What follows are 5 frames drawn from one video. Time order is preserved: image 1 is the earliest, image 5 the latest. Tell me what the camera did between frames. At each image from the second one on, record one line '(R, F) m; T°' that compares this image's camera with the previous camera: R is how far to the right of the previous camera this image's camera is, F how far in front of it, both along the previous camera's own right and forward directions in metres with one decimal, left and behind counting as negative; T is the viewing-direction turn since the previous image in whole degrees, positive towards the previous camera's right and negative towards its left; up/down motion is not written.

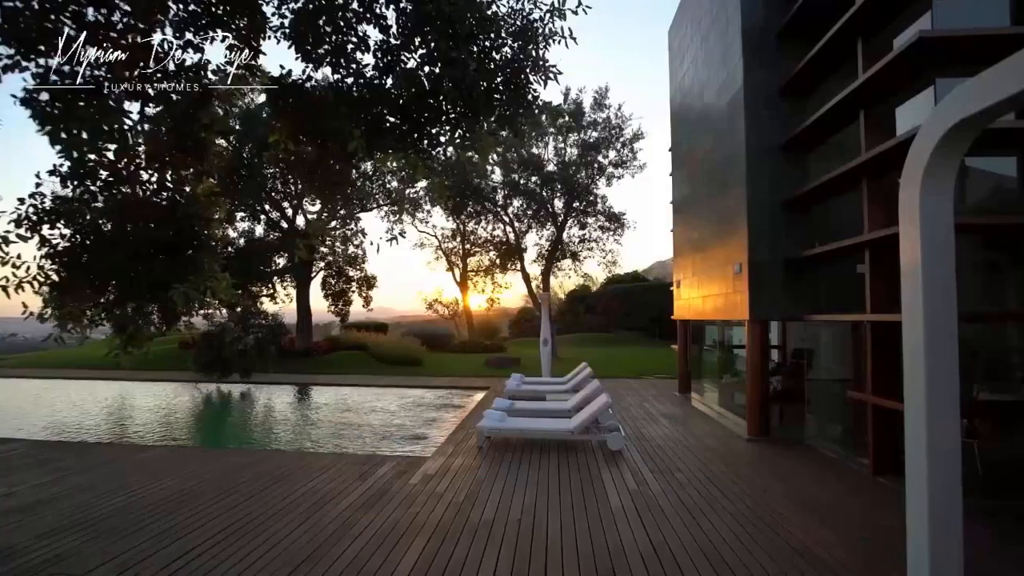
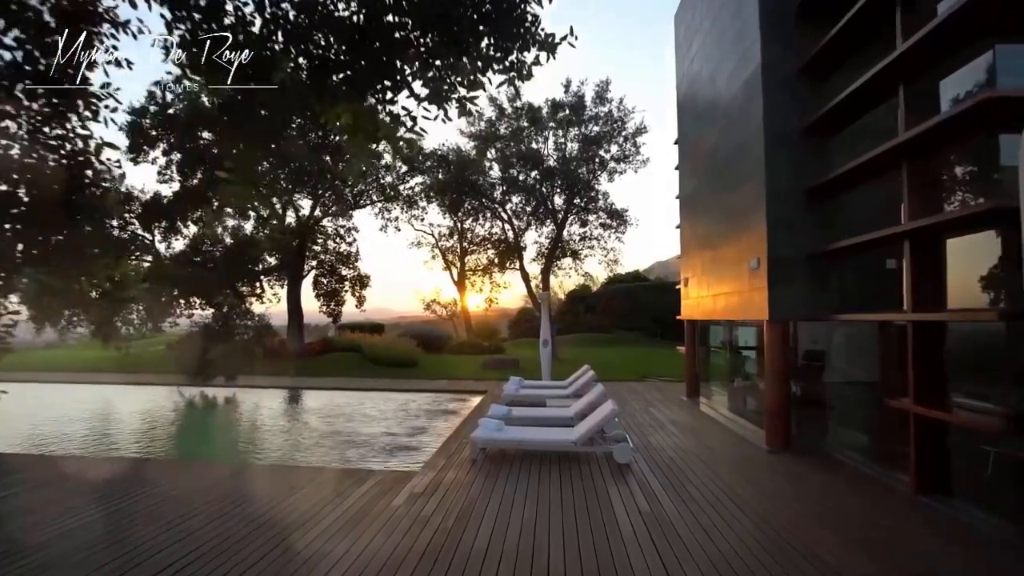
(0.0, +0.6) m; 0°
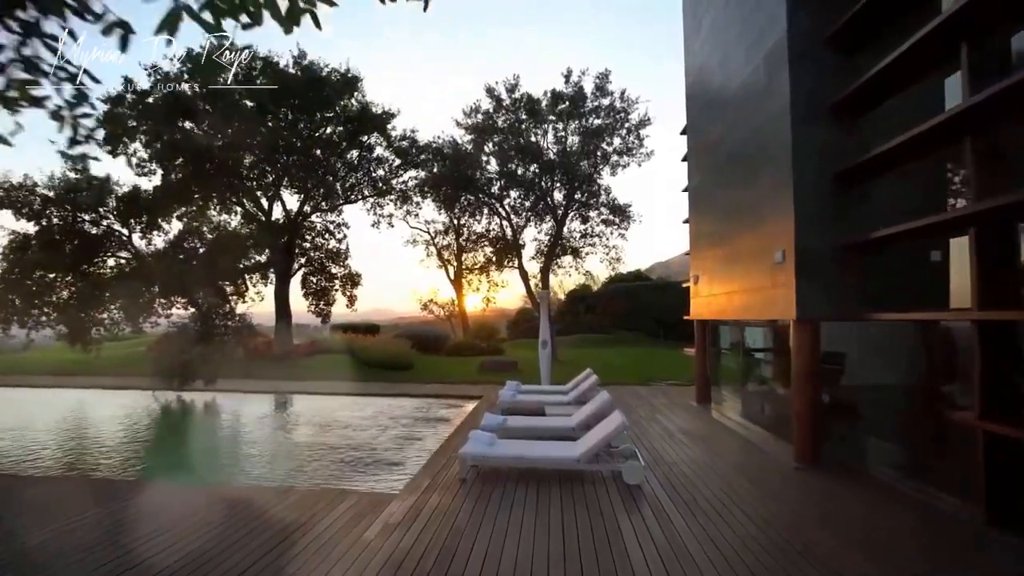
(0.0, +0.7) m; 0°
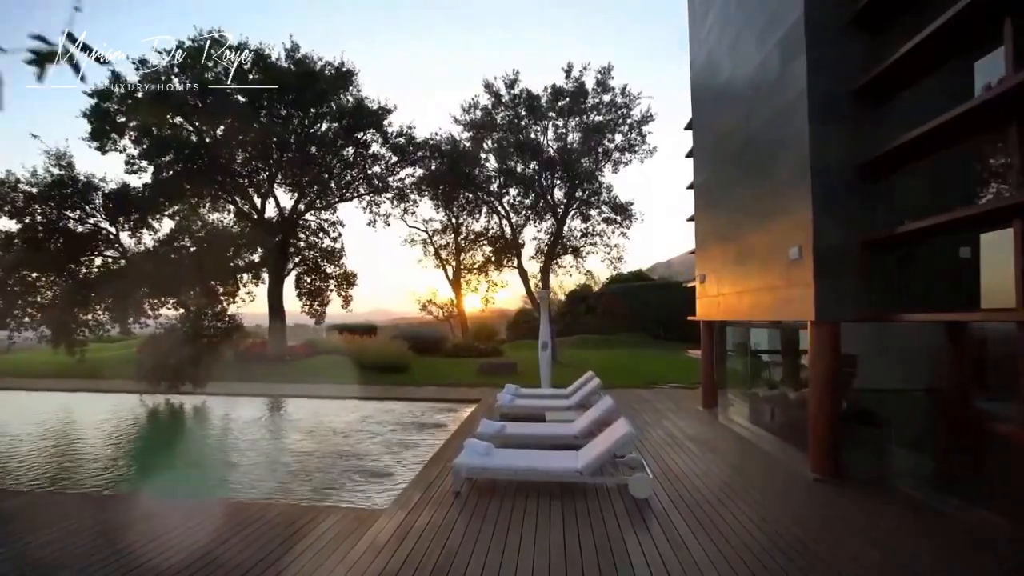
(0.0, +0.4) m; 0°
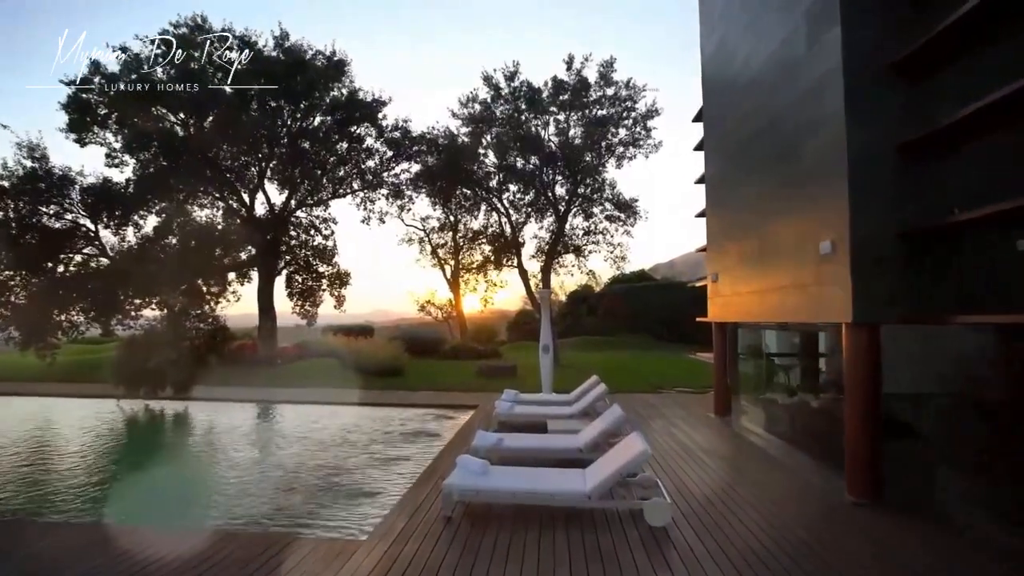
(0.0, +0.6) m; 0°
